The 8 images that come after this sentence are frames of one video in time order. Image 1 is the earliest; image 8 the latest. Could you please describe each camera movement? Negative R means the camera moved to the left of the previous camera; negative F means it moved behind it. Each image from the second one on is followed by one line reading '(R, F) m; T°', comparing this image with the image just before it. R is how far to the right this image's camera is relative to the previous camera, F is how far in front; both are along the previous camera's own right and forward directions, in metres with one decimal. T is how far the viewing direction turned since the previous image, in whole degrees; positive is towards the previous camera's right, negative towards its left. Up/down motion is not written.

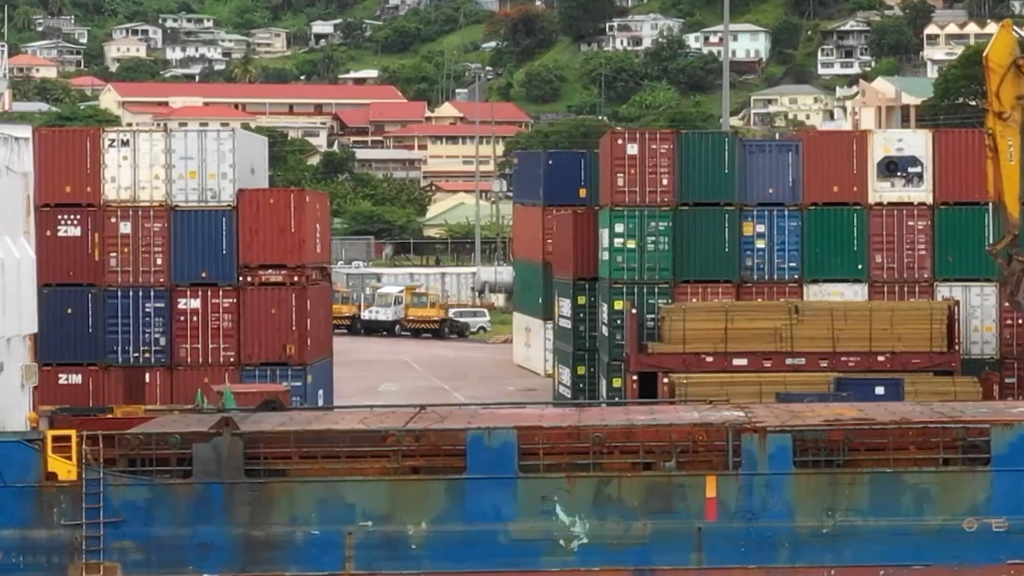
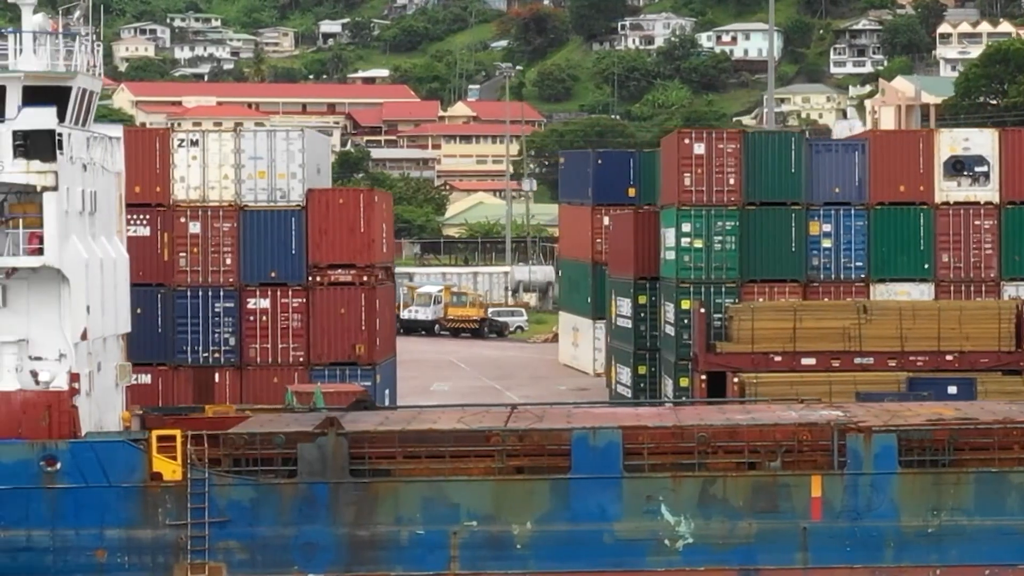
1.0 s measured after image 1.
(-0.9, 0.0) m; 0°
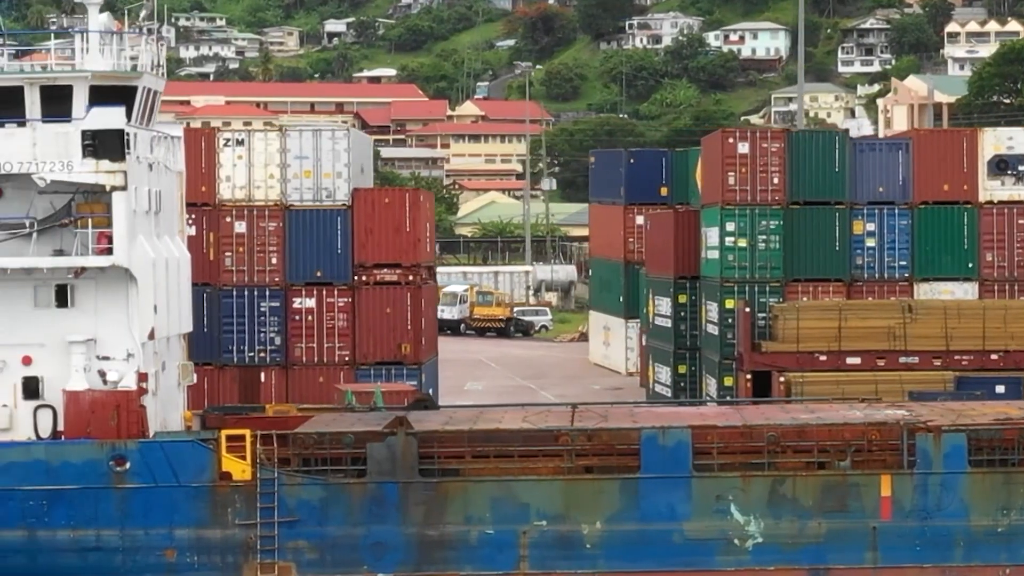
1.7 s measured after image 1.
(-0.6, 0.0) m; 0°
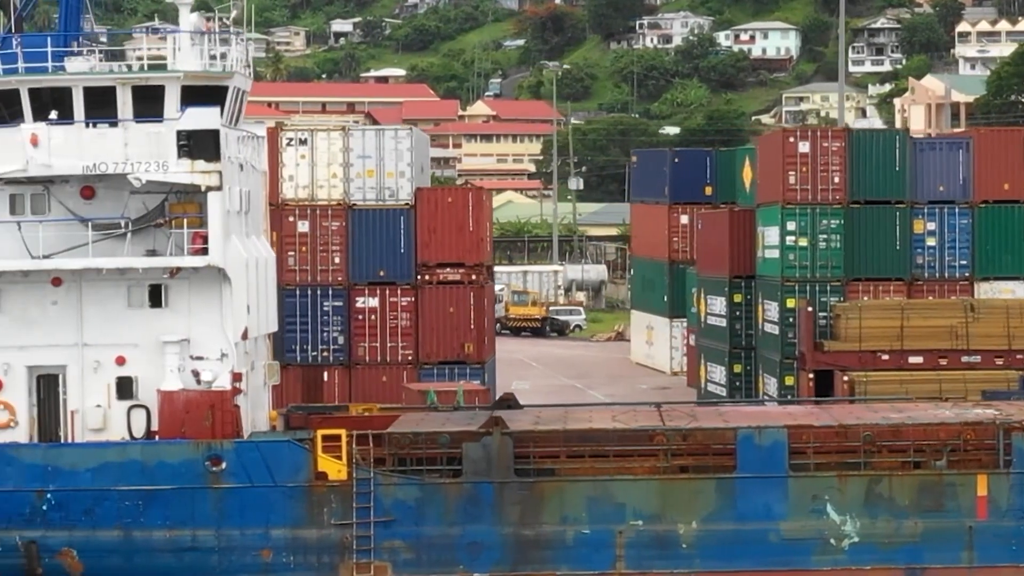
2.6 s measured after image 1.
(-0.8, 0.0) m; 0°
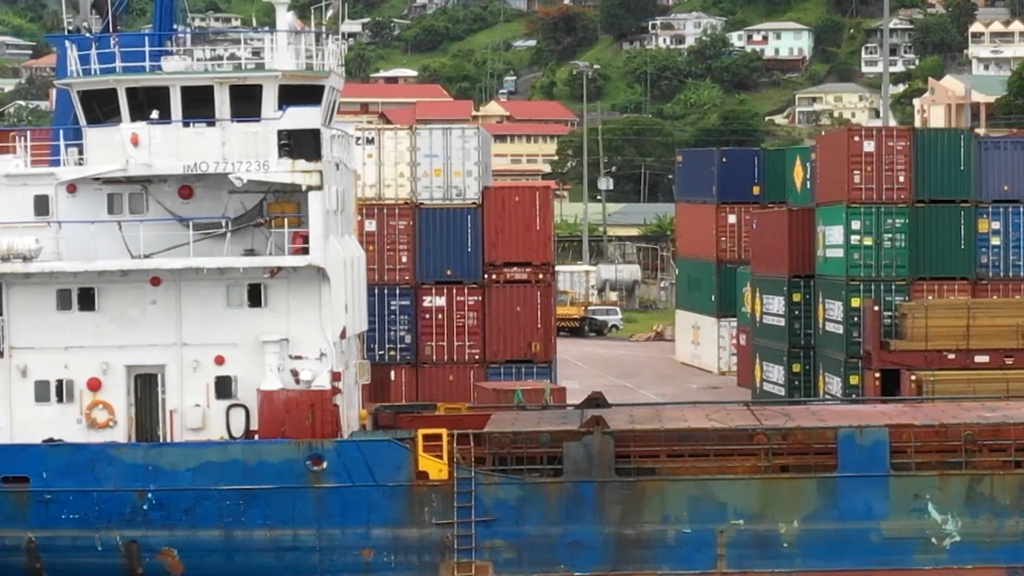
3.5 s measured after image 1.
(-0.9, 0.0) m; 0°
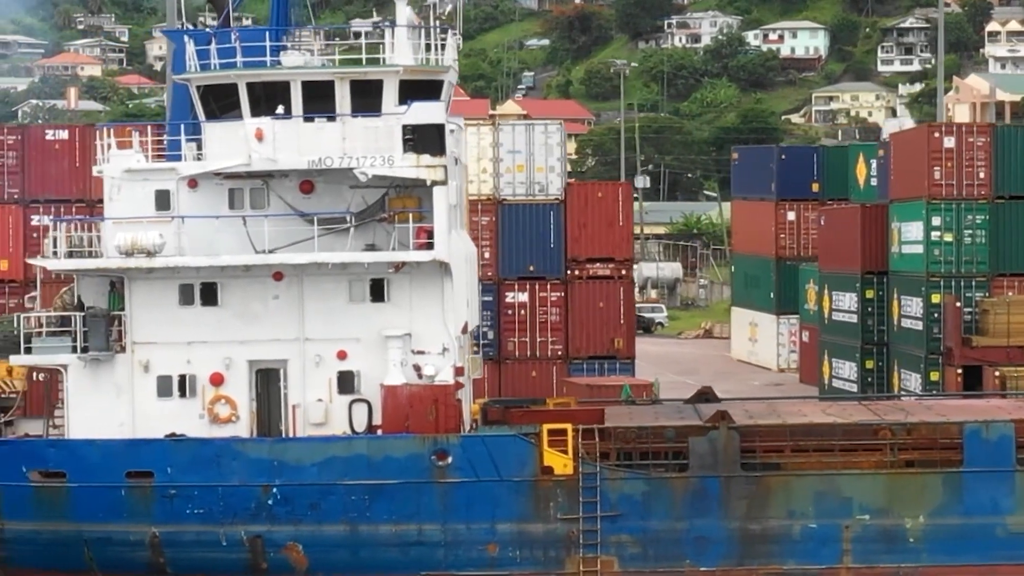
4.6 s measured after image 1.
(-1.1, 0.0) m; 0°
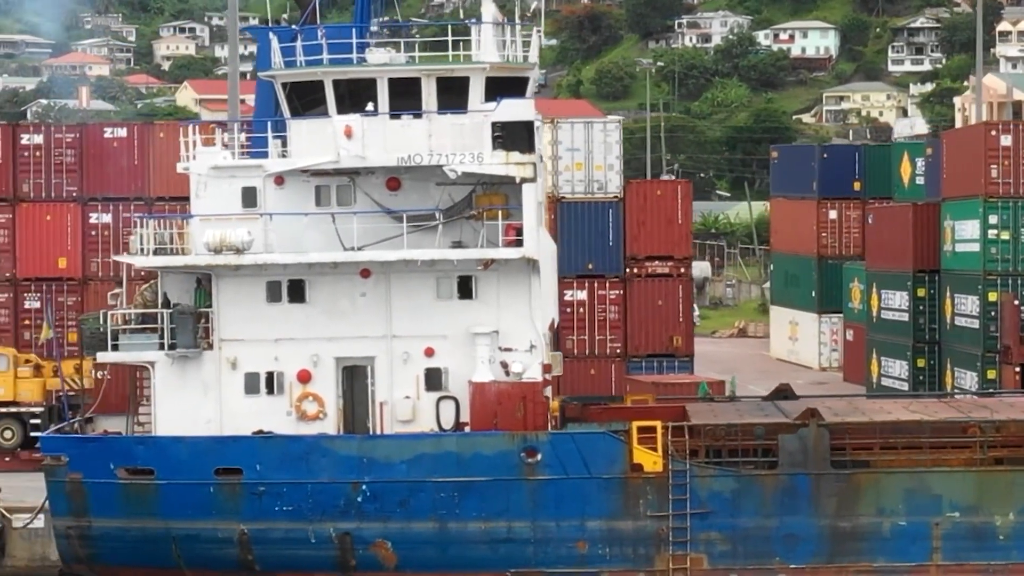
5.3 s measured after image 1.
(-0.8, 0.0) m; 0°
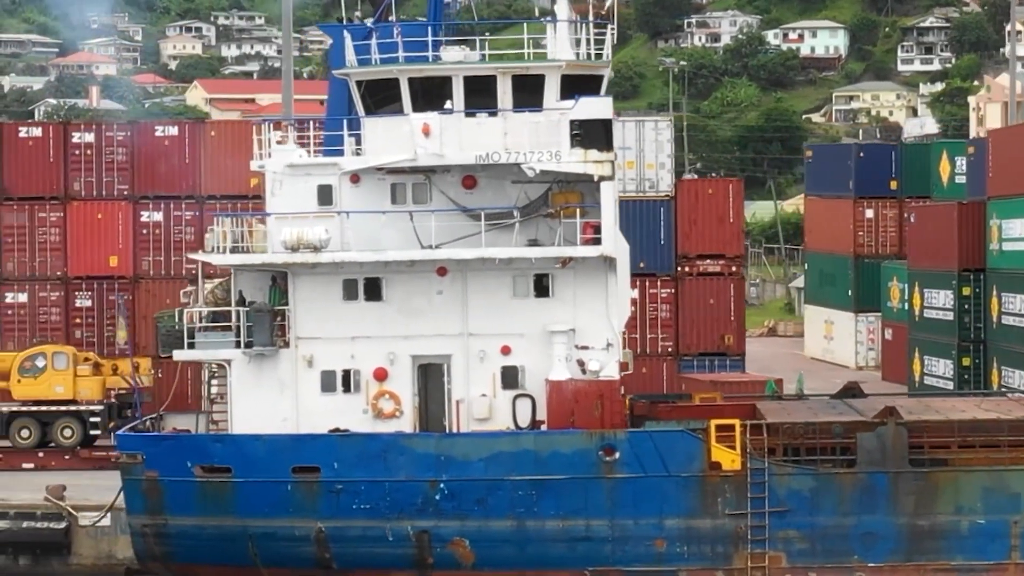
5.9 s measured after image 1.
(-0.7, 0.0) m; 0°
